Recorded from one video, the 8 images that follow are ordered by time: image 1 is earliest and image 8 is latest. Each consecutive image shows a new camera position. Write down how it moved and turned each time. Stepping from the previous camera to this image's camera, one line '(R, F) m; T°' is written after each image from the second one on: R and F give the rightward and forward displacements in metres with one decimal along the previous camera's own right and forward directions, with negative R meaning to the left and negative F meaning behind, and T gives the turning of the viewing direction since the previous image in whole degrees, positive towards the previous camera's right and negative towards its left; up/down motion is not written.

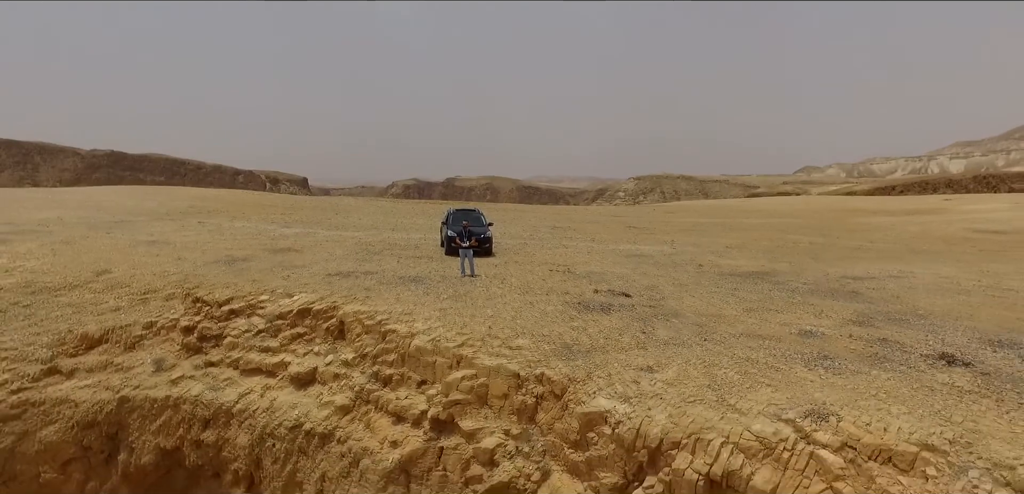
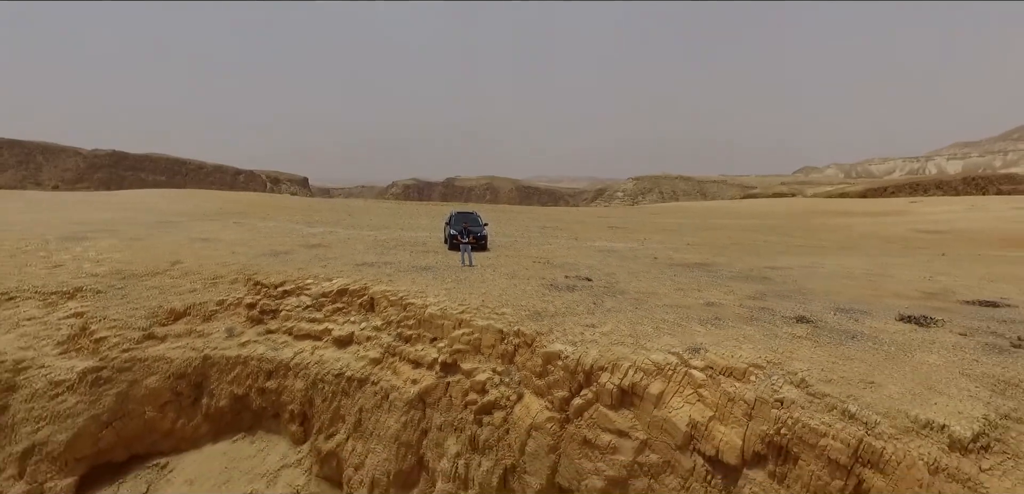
(+0.1, -1.4) m; 0°
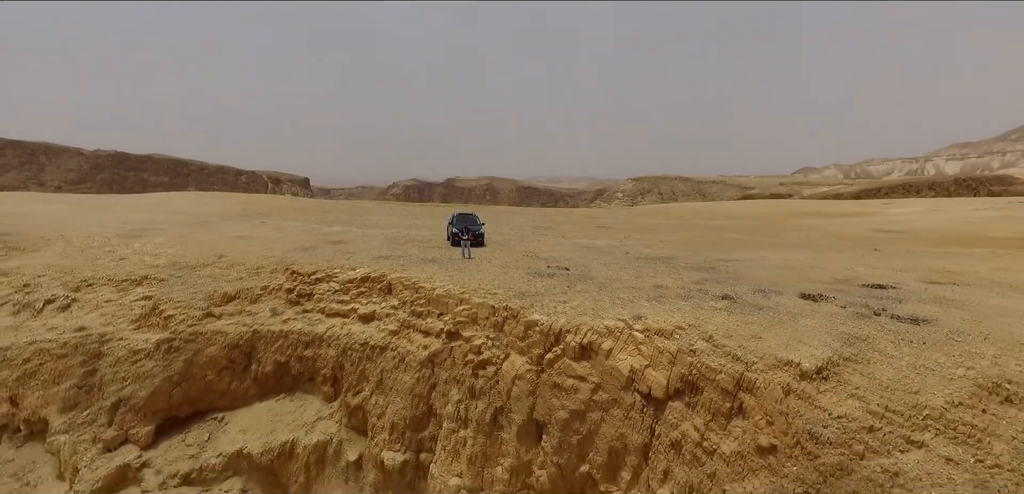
(+0.1, -1.3) m; 0°
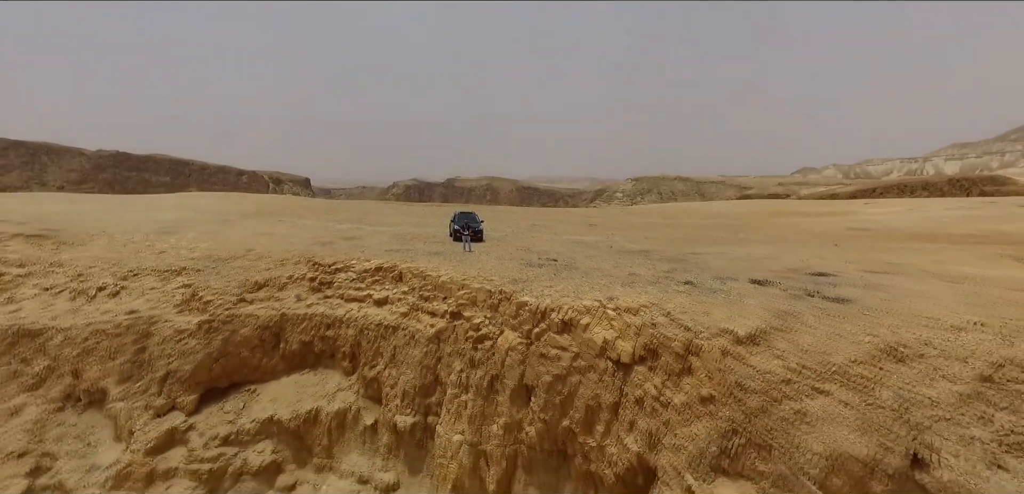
(+0.1, -1.0) m; 0°
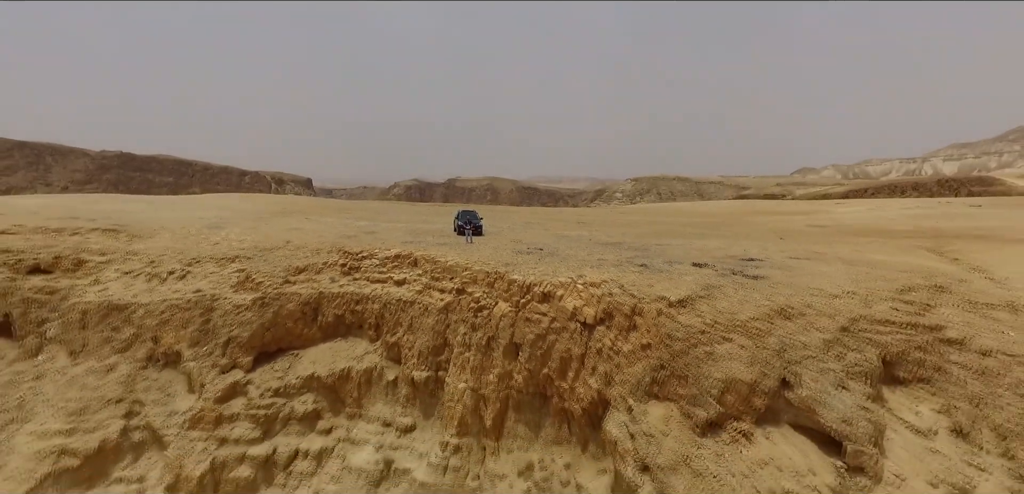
(+0.1, -1.9) m; 0°
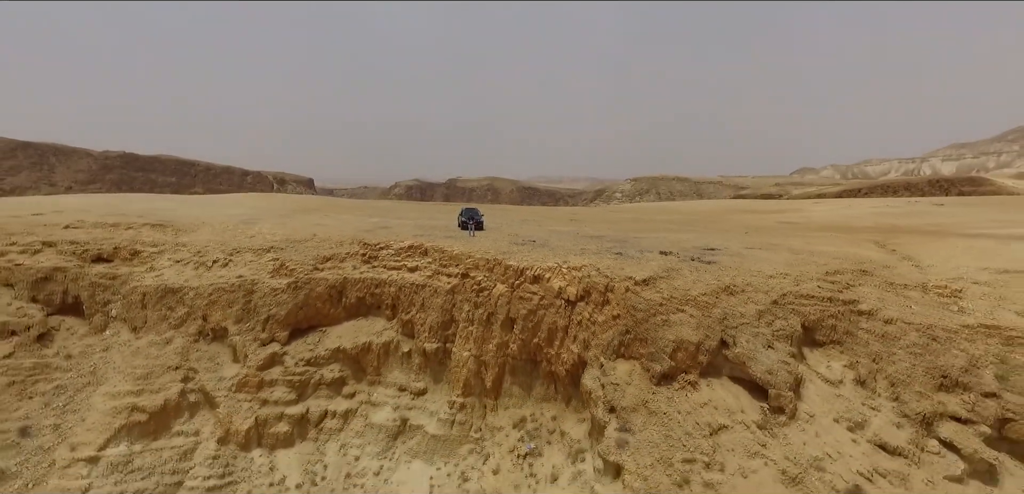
(+0.1, -1.7) m; 0°
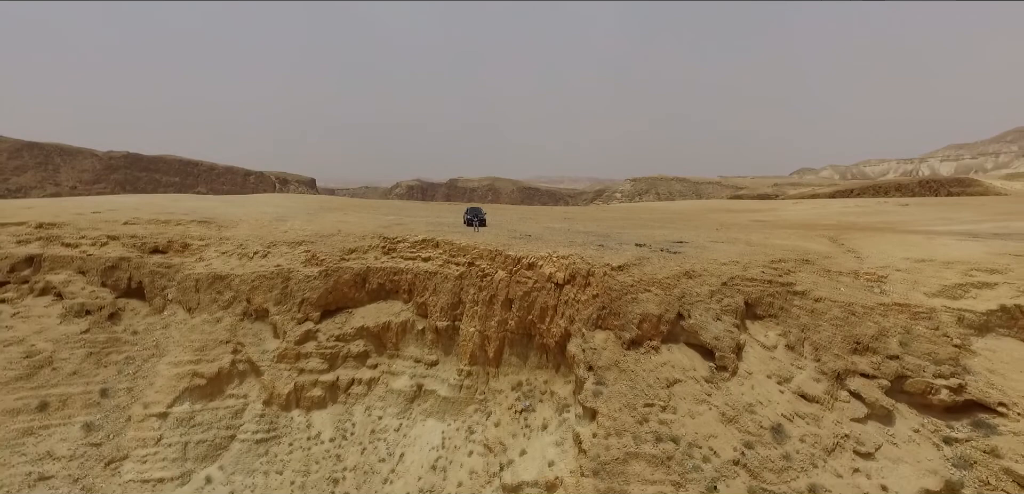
(0.0, -2.0) m; 0°
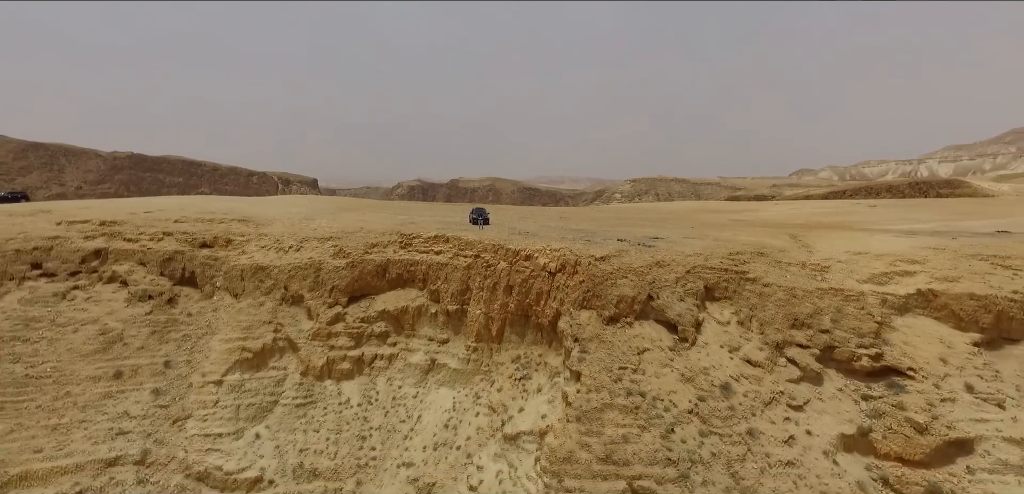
(0.0, -2.2) m; 0°
